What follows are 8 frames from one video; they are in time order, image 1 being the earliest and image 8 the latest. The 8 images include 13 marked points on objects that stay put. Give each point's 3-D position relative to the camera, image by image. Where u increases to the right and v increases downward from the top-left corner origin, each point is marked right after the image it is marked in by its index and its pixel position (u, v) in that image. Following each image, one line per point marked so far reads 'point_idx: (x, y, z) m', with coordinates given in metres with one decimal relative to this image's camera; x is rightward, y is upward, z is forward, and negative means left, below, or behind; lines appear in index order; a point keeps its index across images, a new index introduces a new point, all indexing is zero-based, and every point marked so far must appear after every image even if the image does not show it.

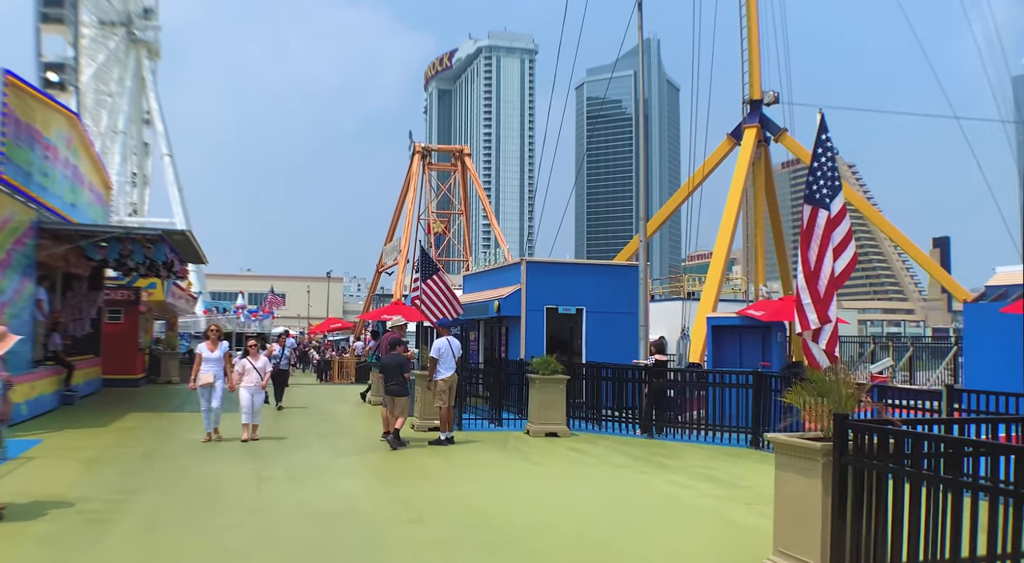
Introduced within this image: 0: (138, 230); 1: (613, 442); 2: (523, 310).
0: (-7.2, +1.0, +14.3) m
1: (+1.6, -2.6, +11.7) m
2: (+0.3, -0.7, +17.1) m
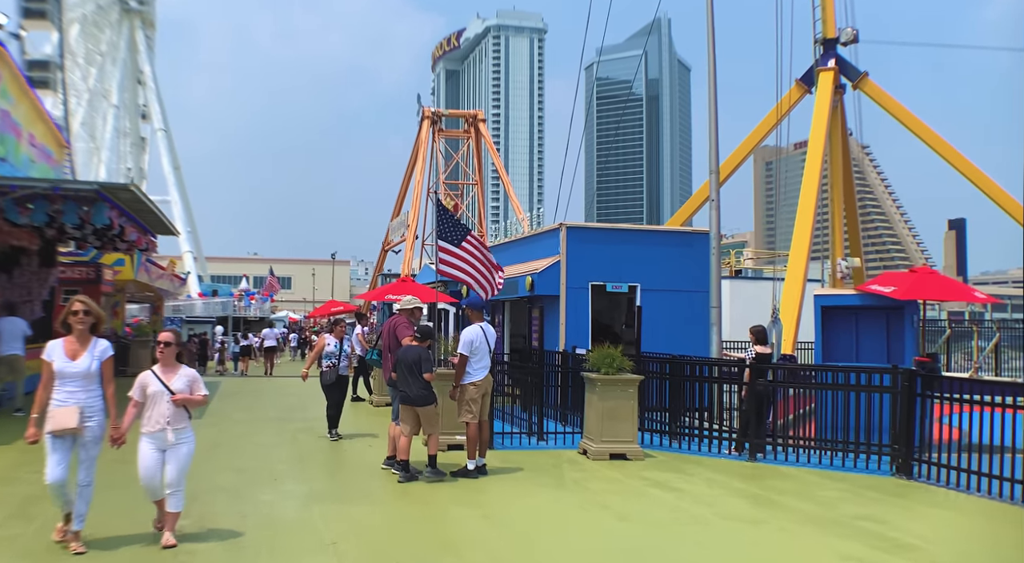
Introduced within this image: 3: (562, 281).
0: (-6.6, +1.5, +11.0) m
1: (+2.2, -2.2, +8.4) m
2: (+1.0, -0.1, +13.8) m
3: (+1.0, 0.0, +13.9) m
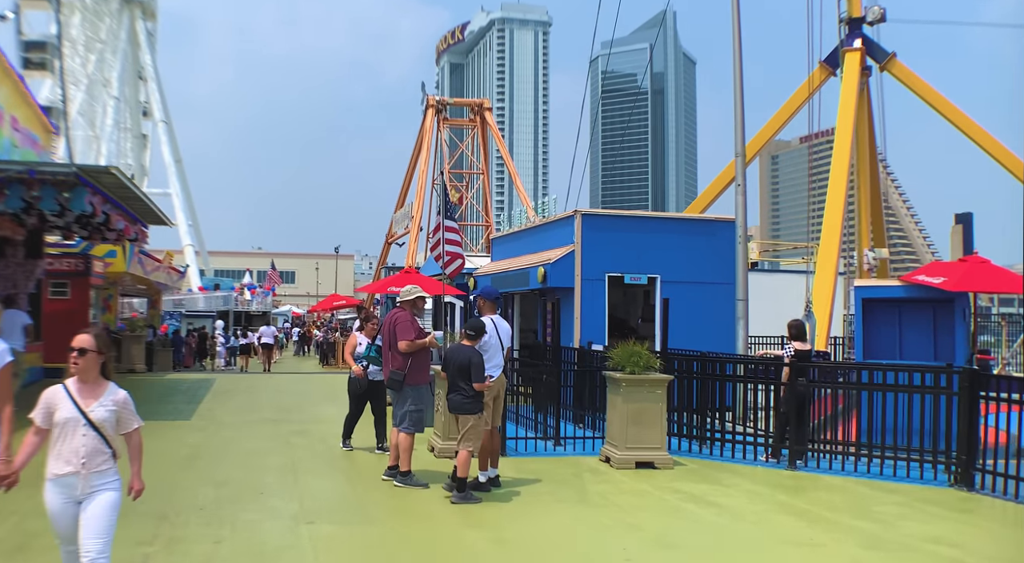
0: (-6.4, +1.6, +10.2) m
1: (+2.4, -2.1, +7.5) m
2: (+1.2, 0.0, +12.9) m
3: (+1.2, +0.2, +13.1) m
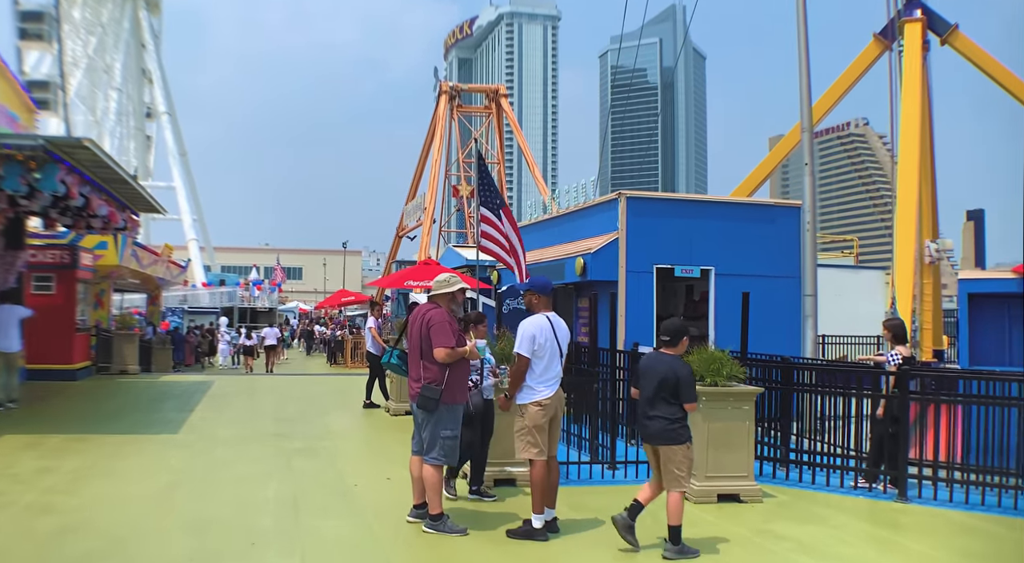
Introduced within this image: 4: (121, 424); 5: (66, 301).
0: (-5.9, +1.7, +8.8) m
1: (+2.8, -2.0, +6.0) m
2: (+1.7, +0.1, +11.4) m
3: (+1.7, +0.3, +11.6) m
4: (-5.3, -1.9, +10.2) m
5: (-8.7, -0.4, +14.5) m
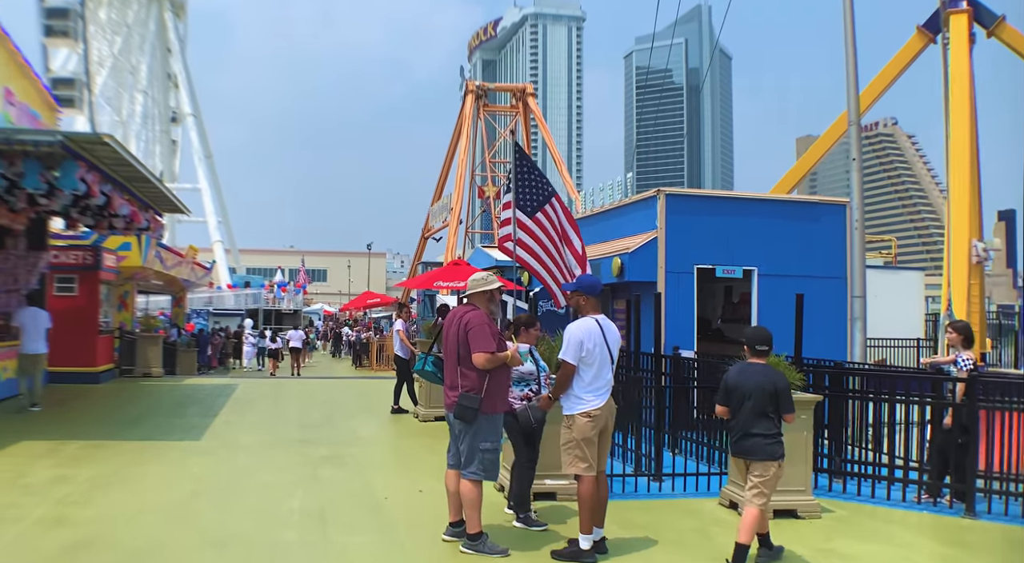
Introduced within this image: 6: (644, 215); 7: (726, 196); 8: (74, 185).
0: (-5.5, +1.7, +8.5) m
1: (+3.1, -2.0, +5.5) m
2: (+2.1, +0.1, +10.9) m
3: (+2.2, +0.3, +11.0) m
4: (-4.9, -1.9, +9.9) m
5: (-8.1, -0.4, +14.3) m
6: (+2.0, +1.0, +11.6) m
7: (+3.3, +1.3, +11.6) m
8: (-5.5, +1.2, +9.3) m
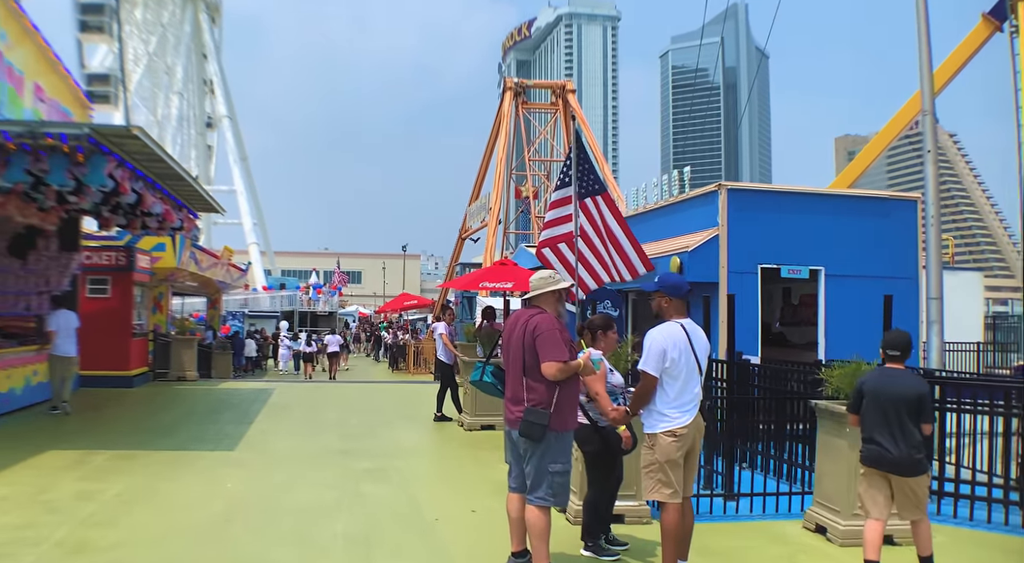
0: (-5.0, +1.7, +8.0) m
1: (+3.6, -2.0, +4.6) m
2: (+2.8, +0.1, +10.1) m
3: (+2.9, +0.3, +10.2) m
4: (-4.3, -2.0, +9.4) m
5: (-7.3, -0.4, +13.9) m
6: (+2.7, +1.0, +10.8) m
7: (+4.0, +1.3, +10.7) m
8: (-4.9, +1.2, +8.9) m
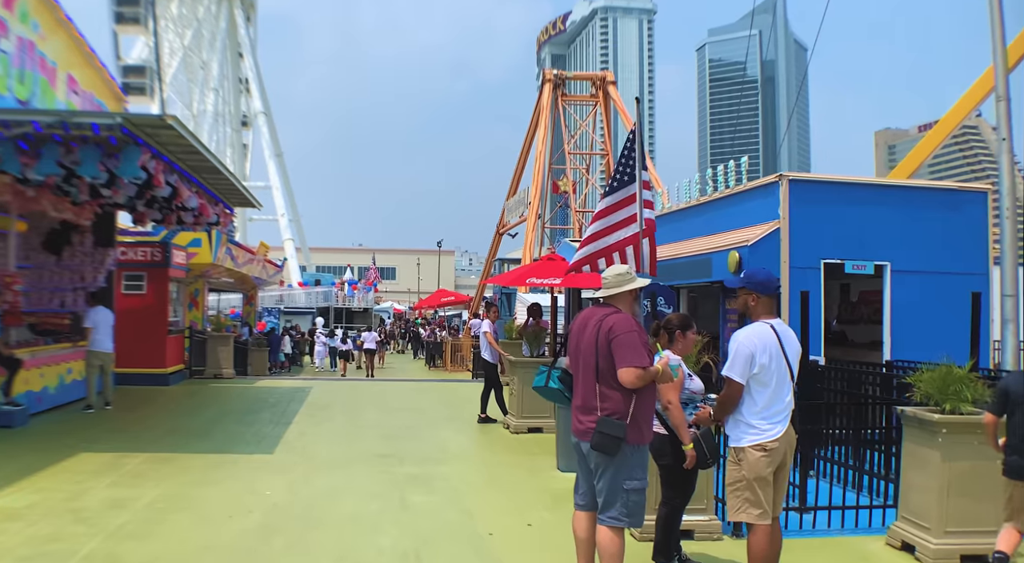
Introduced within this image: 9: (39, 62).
0: (-4.5, +1.7, +7.7) m
1: (+3.9, -1.9, +4.0) m
2: (+3.4, +0.2, +9.4) m
3: (+3.5, +0.3, +9.6) m
4: (-3.7, -1.9, +9.1) m
5: (-6.5, -0.4, +13.7) m
6: (+3.3, +1.1, +10.1) m
7: (+4.6, +1.3, +10.0) m
8: (-4.3, +1.2, +8.6) m
9: (-6.4, +3.0, +10.1) m
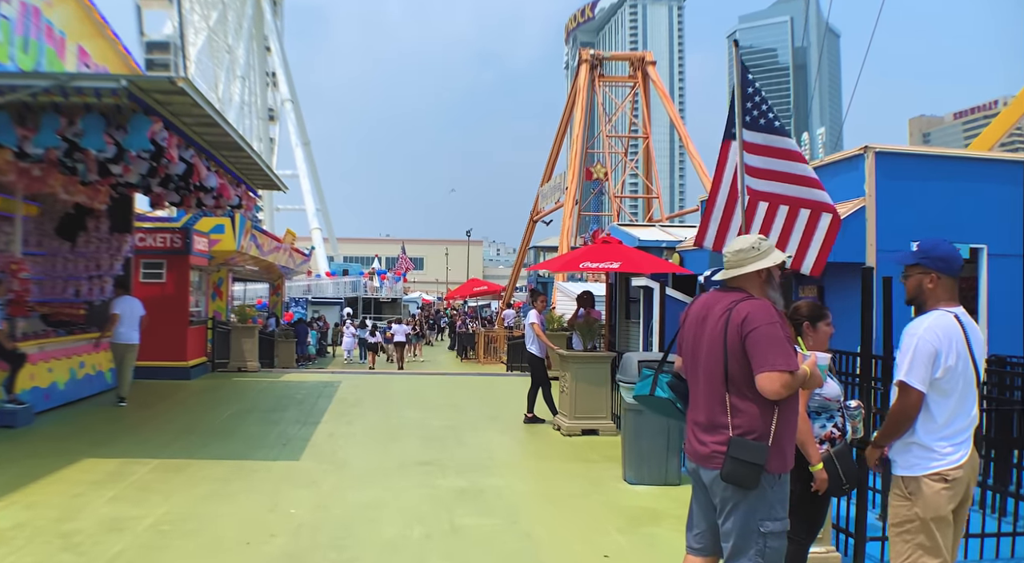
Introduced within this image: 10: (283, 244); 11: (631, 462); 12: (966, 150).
0: (-3.9, +1.9, +6.8) m
1: (+4.3, -1.8, +2.9) m
2: (+4.0, +0.4, +8.3) m
3: (+4.1, +0.5, +8.5) m
4: (-3.1, -1.7, +8.2) m
5: (-5.8, -0.2, +12.9) m
6: (+3.9, +1.3, +9.0) m
7: (+5.2, +1.5, +8.8) m
8: (-3.8, +1.4, +7.7) m
9: (-5.8, +3.1, +9.3) m
10: (-6.1, +1.0, +19.7) m
11: (+1.0, -1.5, +6.2) m
12: (+5.4, +1.6, +8.9) m
